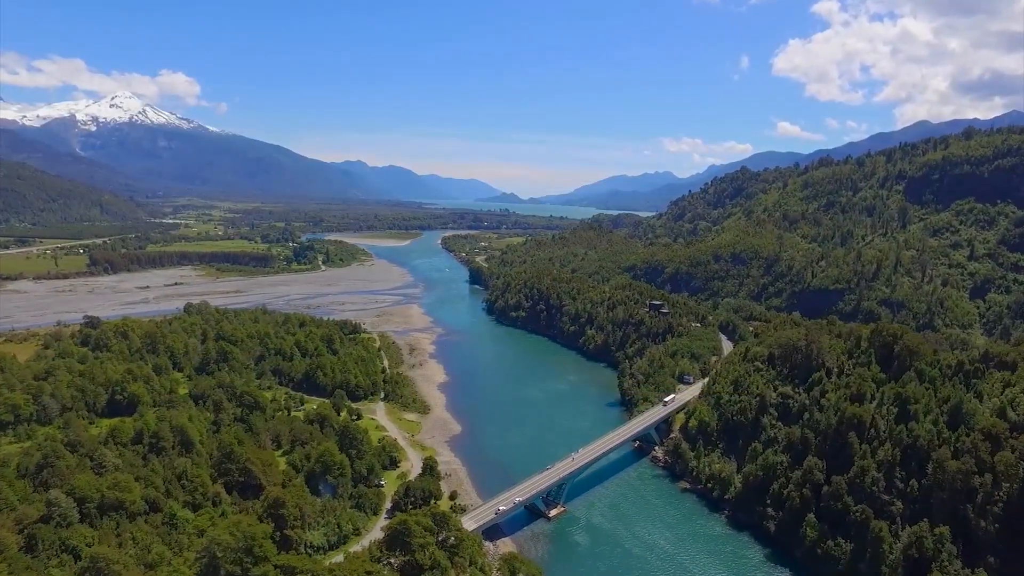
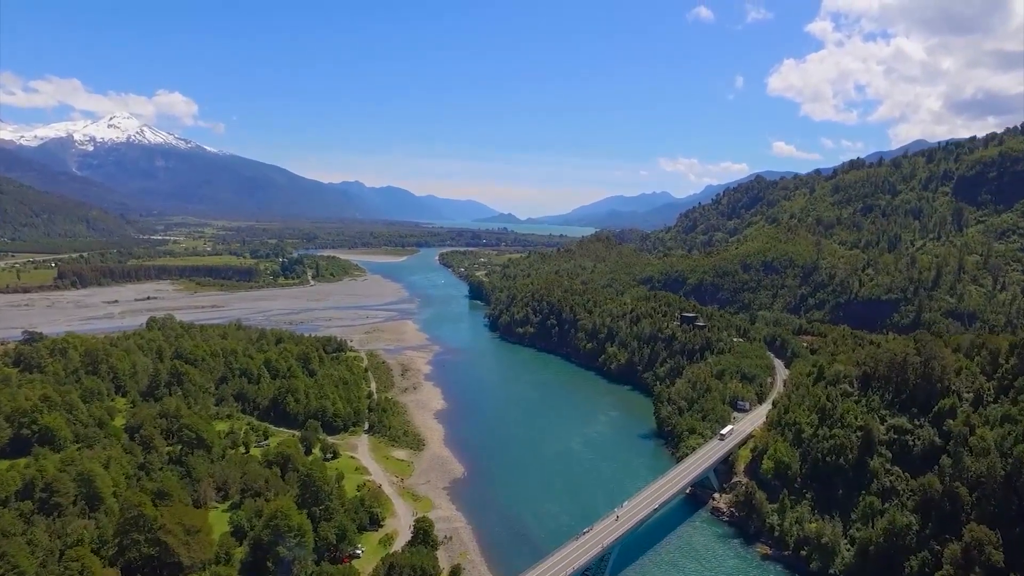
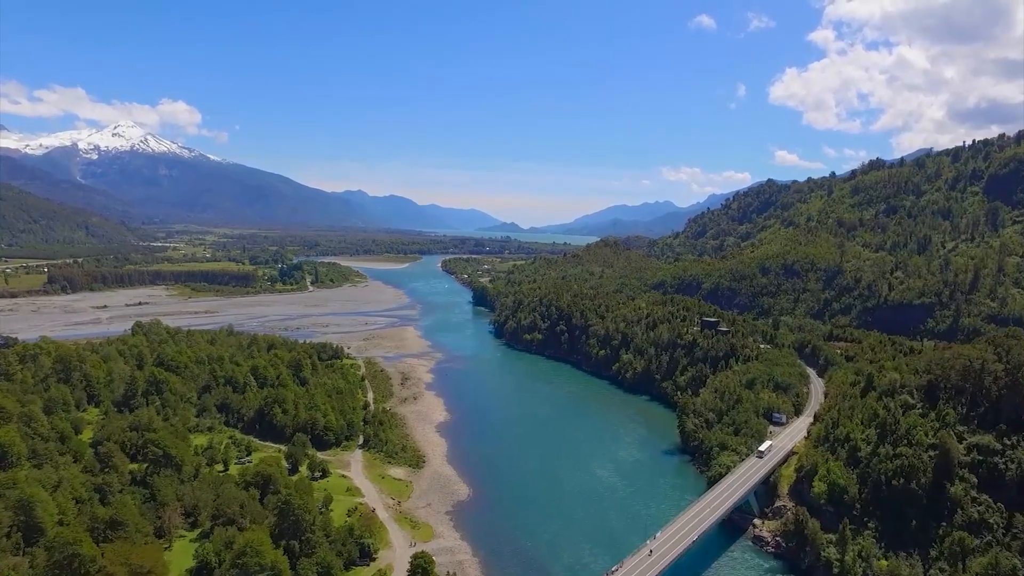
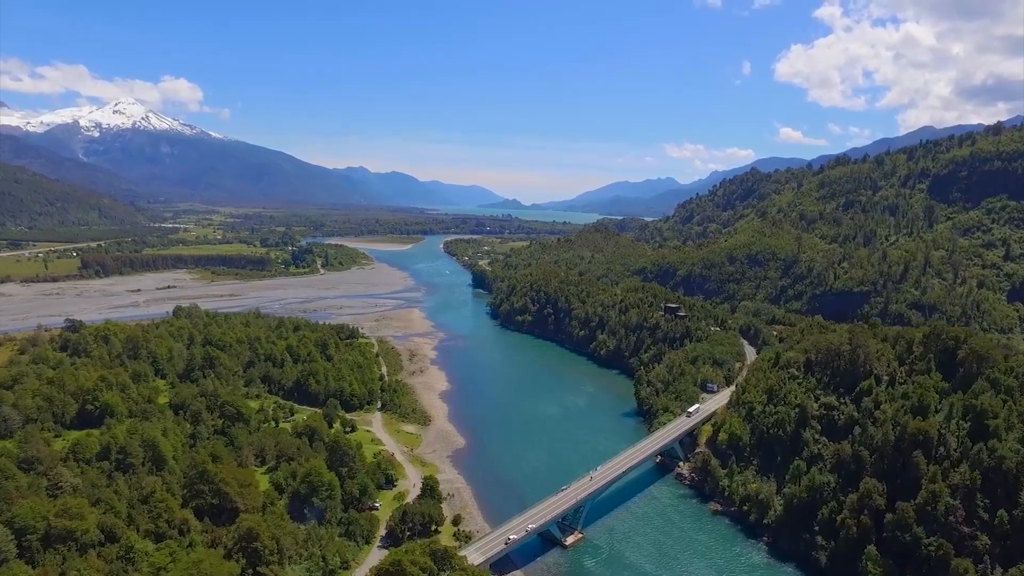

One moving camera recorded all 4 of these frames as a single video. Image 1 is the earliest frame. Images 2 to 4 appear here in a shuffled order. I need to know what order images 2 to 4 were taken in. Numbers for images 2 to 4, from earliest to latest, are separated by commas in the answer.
4, 2, 3
